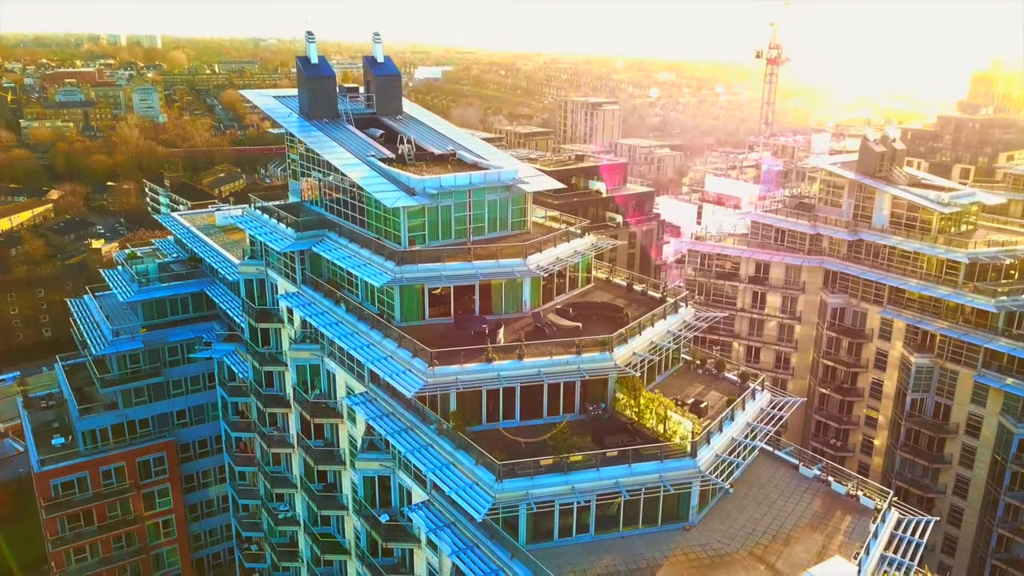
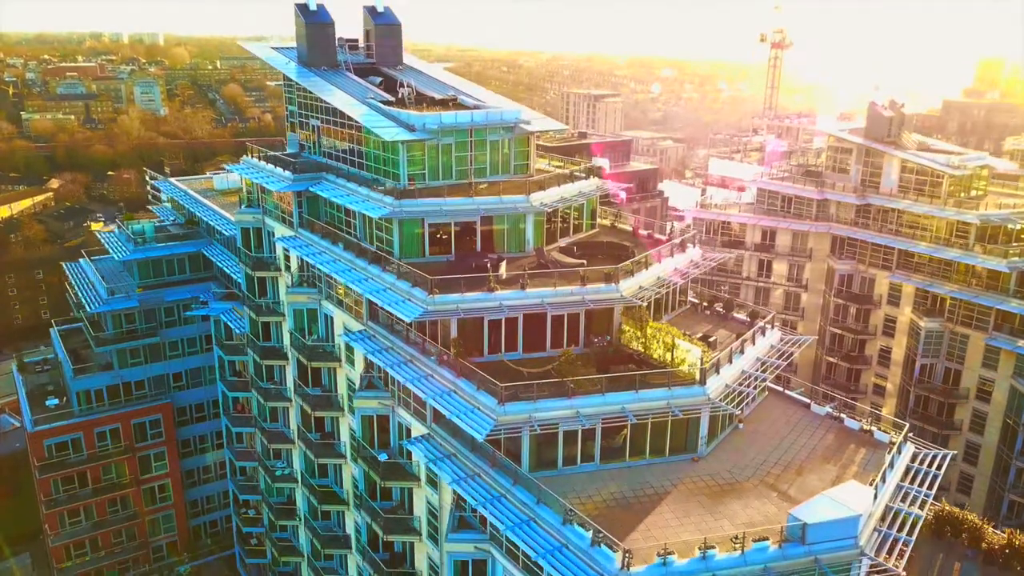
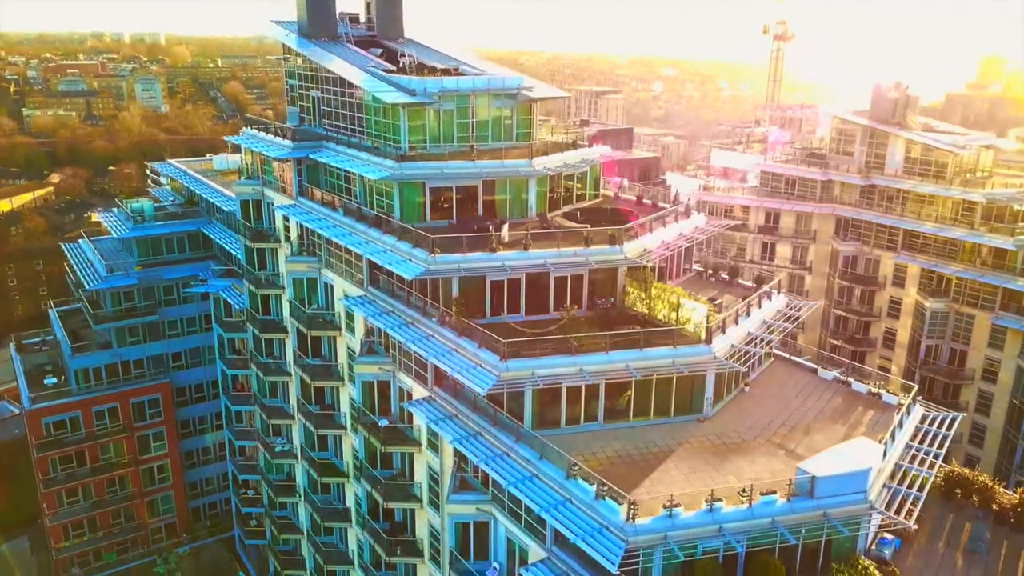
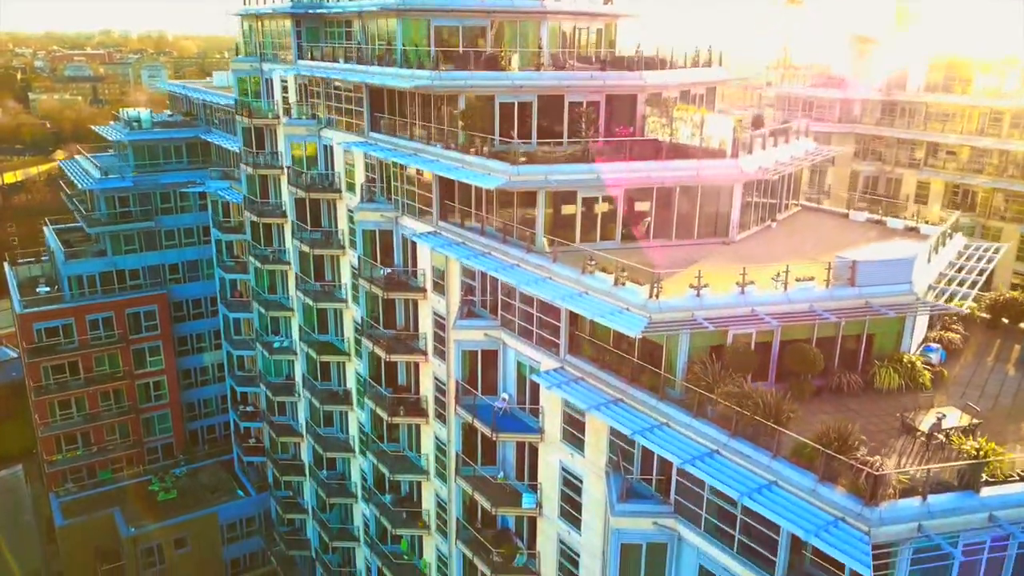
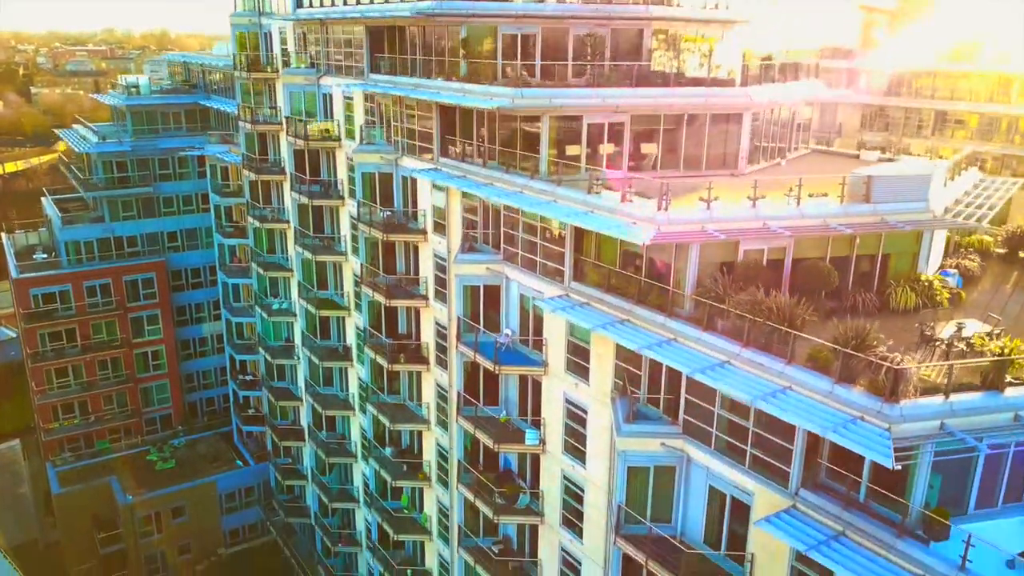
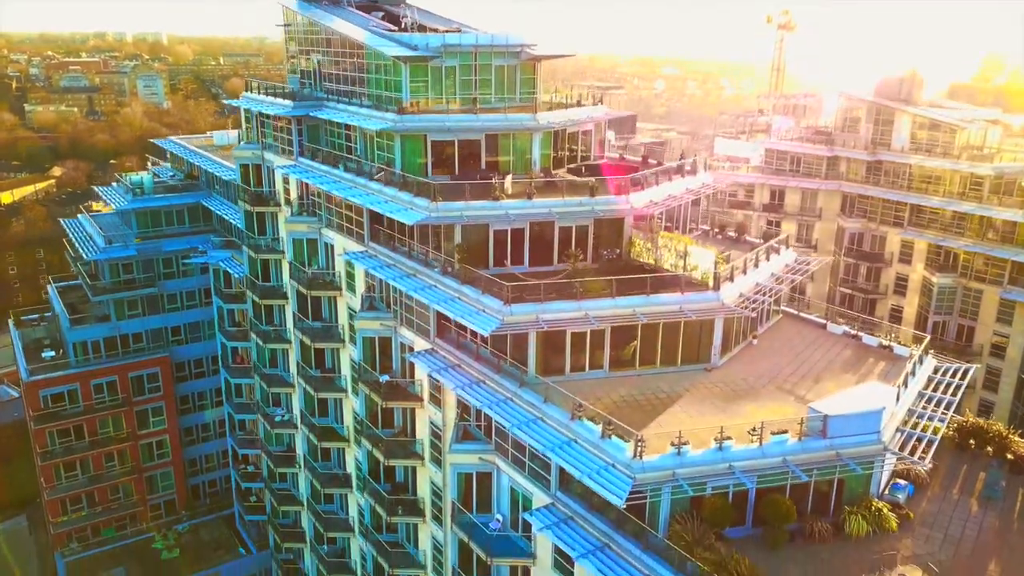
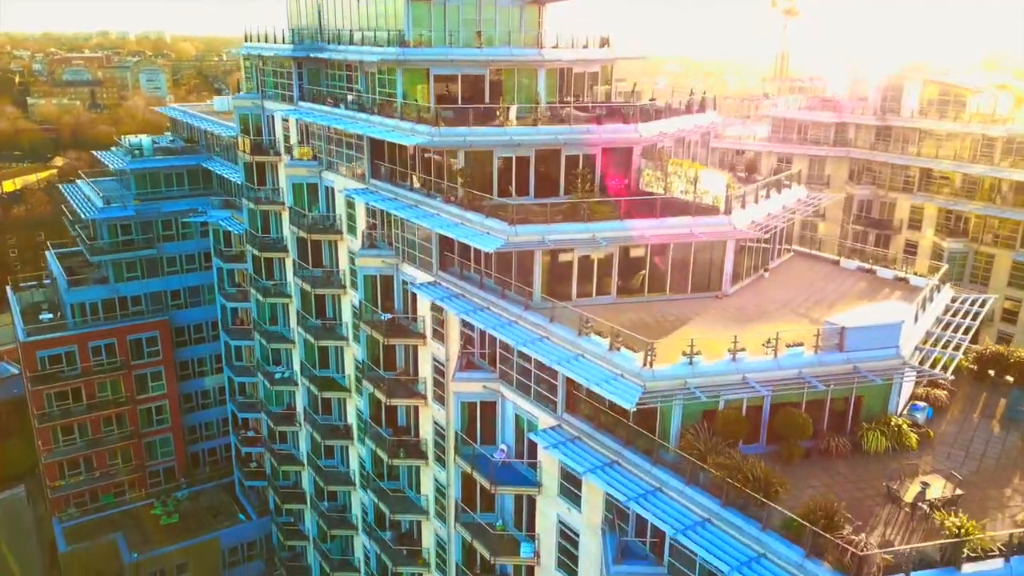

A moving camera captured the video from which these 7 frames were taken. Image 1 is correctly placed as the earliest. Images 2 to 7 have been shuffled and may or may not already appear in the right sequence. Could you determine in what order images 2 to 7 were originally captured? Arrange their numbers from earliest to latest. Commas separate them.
2, 3, 6, 7, 4, 5
